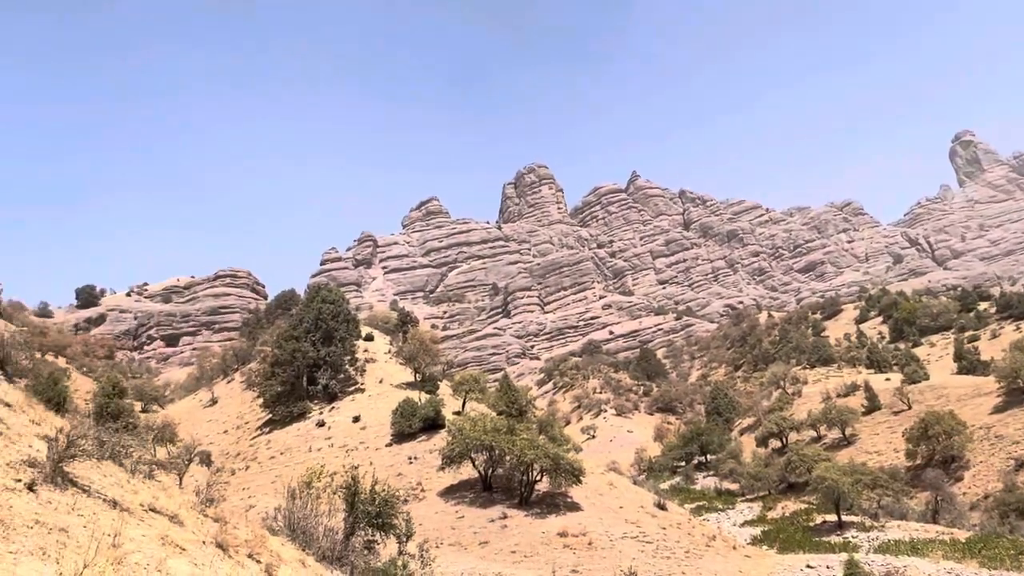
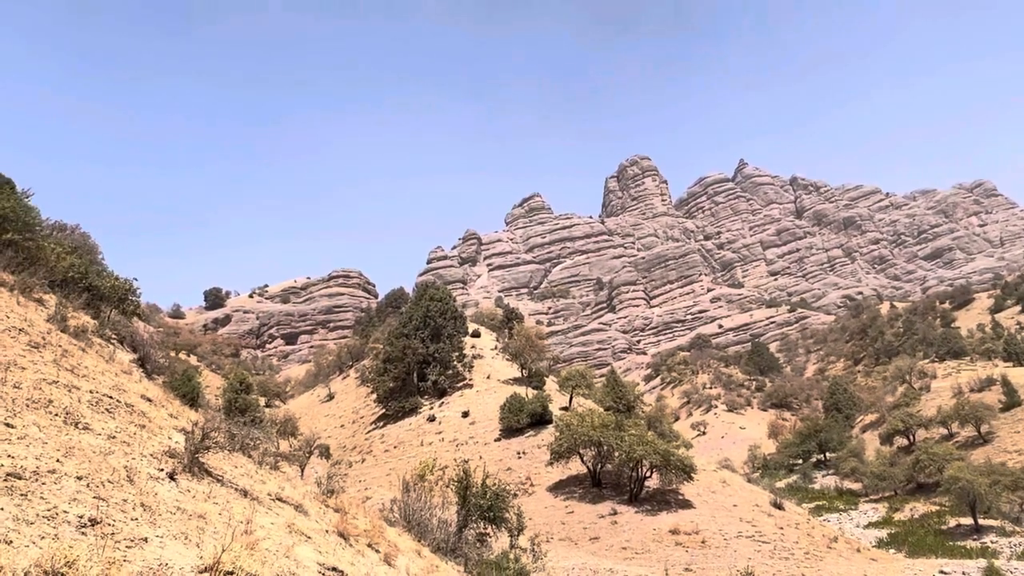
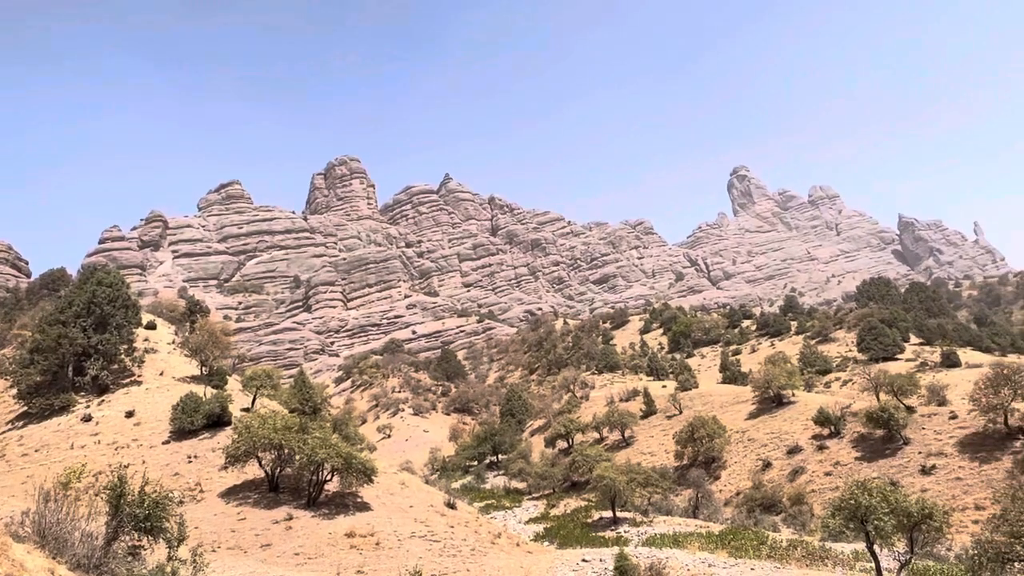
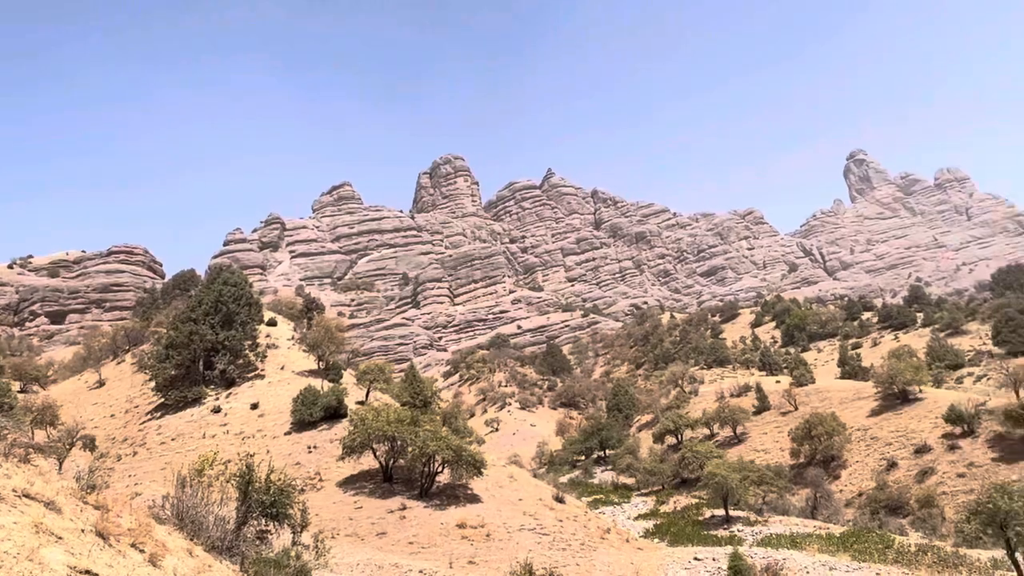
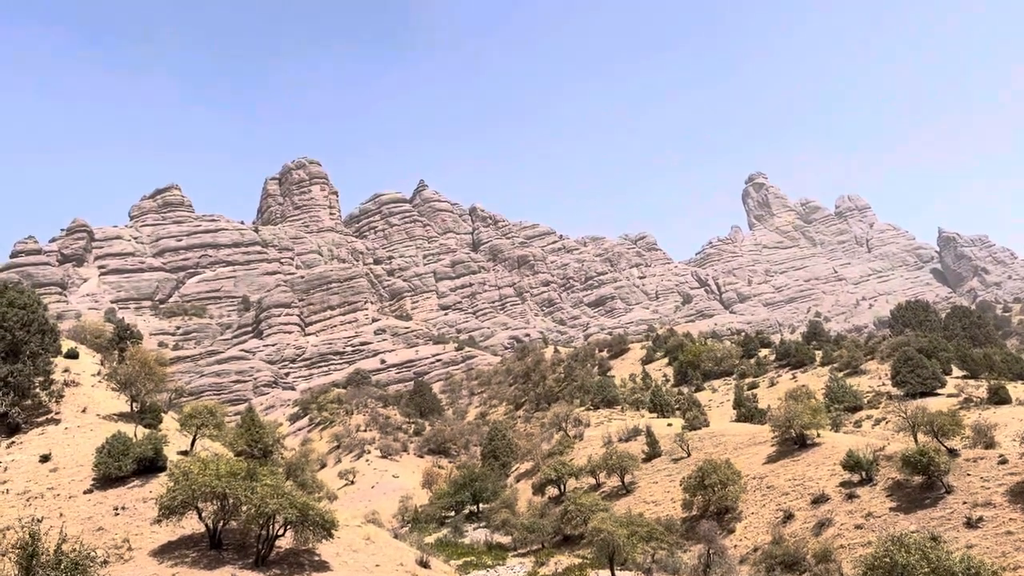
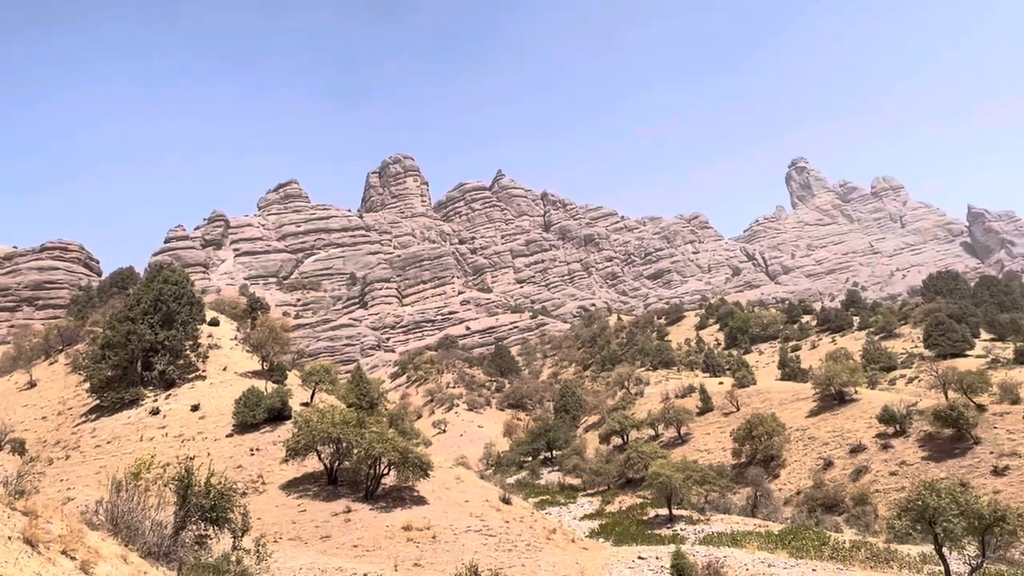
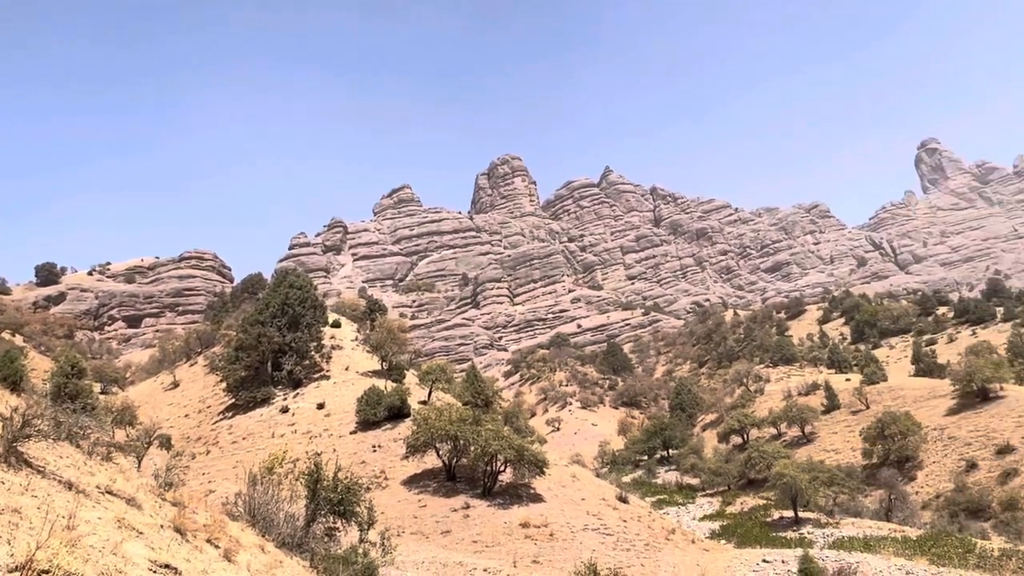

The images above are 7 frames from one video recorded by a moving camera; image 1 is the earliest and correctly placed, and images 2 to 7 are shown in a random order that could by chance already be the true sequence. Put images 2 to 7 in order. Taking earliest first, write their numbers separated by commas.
2, 7, 4, 6, 3, 5
